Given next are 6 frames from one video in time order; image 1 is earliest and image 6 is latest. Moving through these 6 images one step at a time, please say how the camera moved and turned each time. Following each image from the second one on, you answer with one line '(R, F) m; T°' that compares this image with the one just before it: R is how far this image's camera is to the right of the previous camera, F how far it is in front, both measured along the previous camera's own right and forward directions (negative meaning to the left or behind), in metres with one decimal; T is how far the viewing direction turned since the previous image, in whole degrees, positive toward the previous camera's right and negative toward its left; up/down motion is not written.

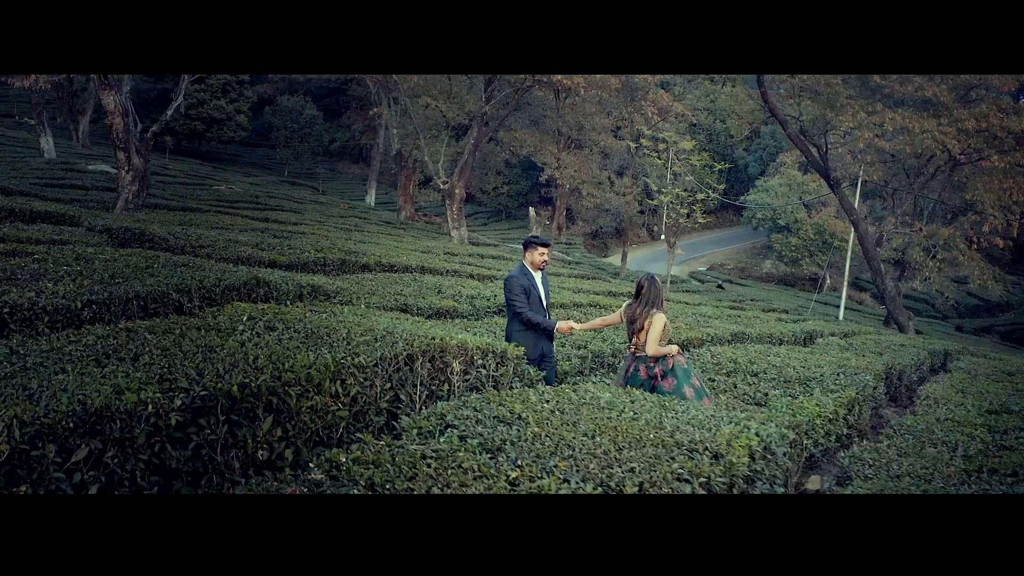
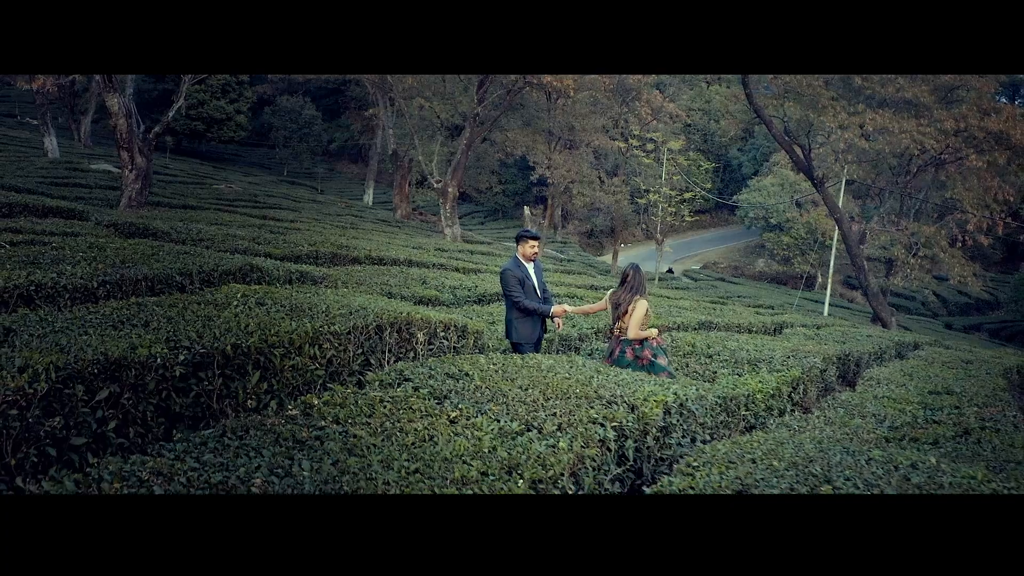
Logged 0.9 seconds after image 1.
(+0.5, -0.3) m; 0°
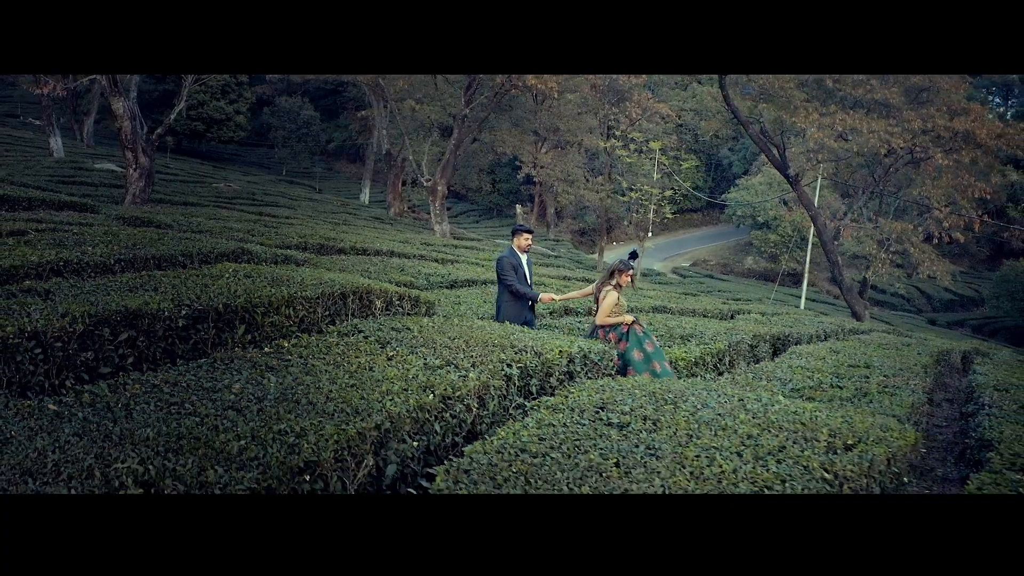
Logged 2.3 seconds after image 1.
(+0.8, -0.4) m; 0°
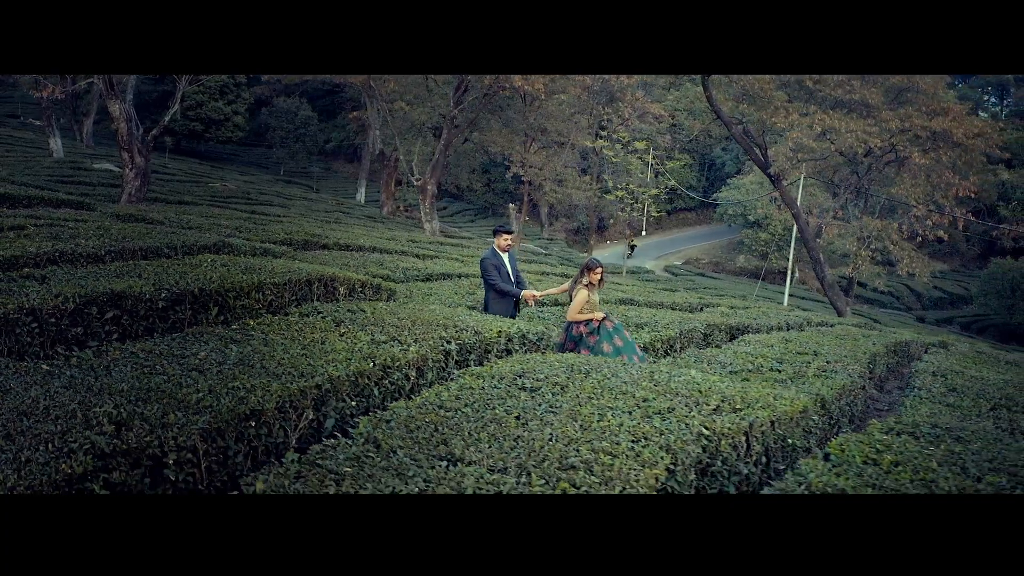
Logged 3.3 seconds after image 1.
(+0.7, -0.3) m; 0°
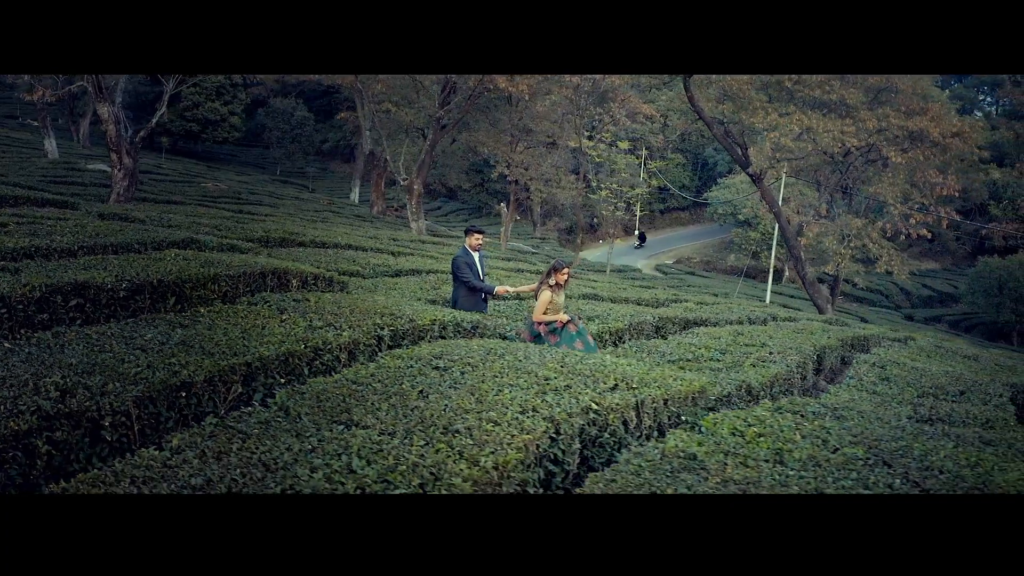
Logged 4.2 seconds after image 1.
(+1.0, -0.2) m; 0°
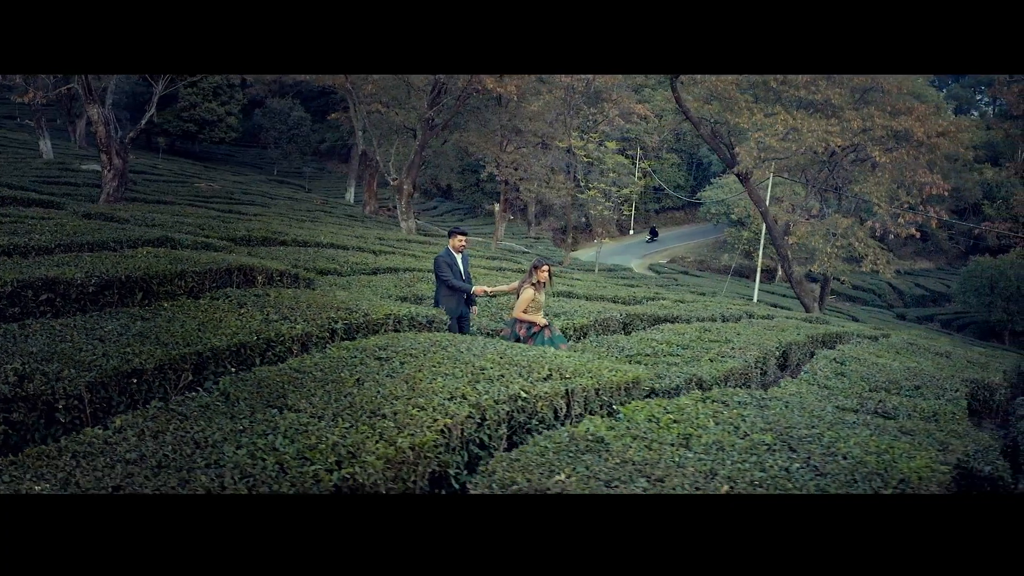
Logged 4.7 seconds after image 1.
(+0.7, -0.1) m; 0°
